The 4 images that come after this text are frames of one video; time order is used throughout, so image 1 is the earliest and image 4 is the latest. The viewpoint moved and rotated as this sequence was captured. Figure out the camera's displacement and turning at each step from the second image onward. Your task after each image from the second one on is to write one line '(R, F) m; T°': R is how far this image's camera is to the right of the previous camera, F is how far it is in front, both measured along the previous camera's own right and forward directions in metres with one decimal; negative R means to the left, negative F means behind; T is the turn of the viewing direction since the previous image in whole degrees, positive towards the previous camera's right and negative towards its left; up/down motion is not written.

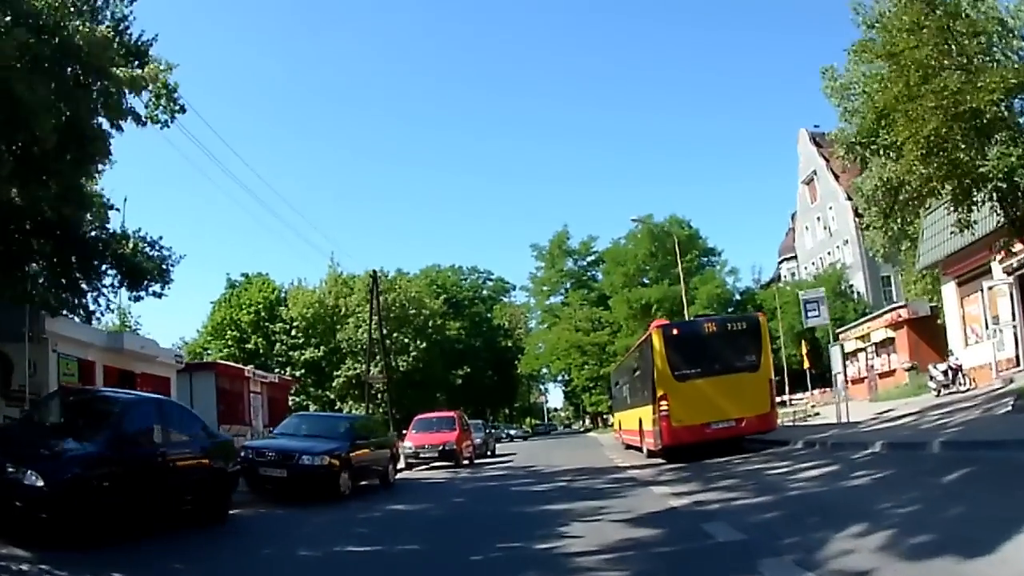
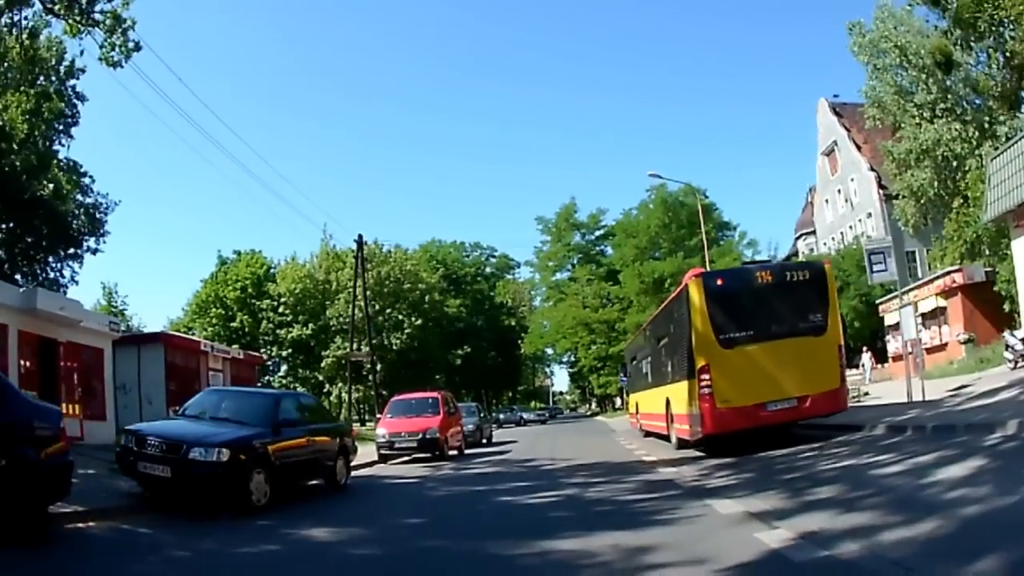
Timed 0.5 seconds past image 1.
(+0.3, +5.4) m; 0°
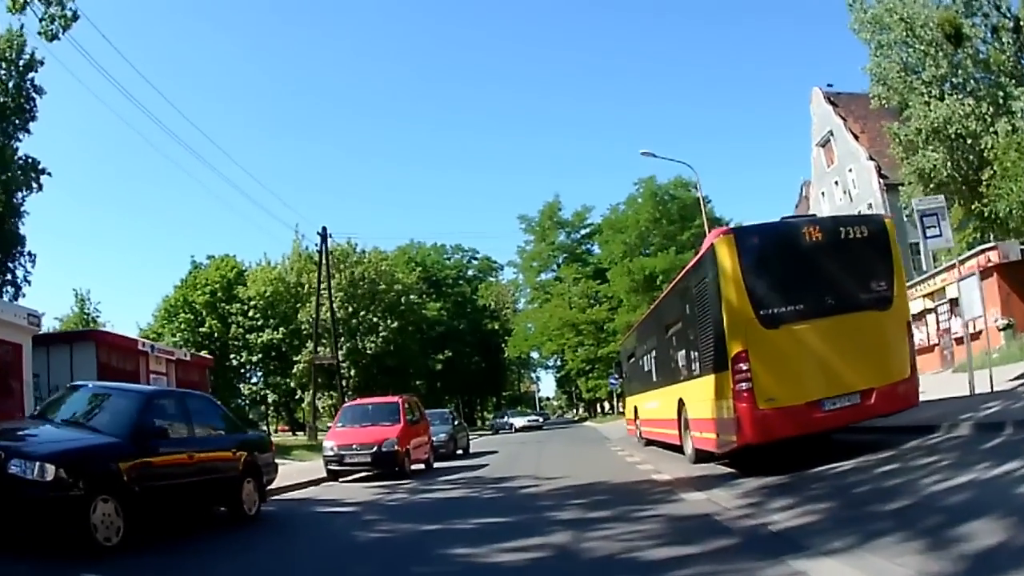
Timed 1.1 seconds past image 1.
(+0.2, +4.2) m; +1°
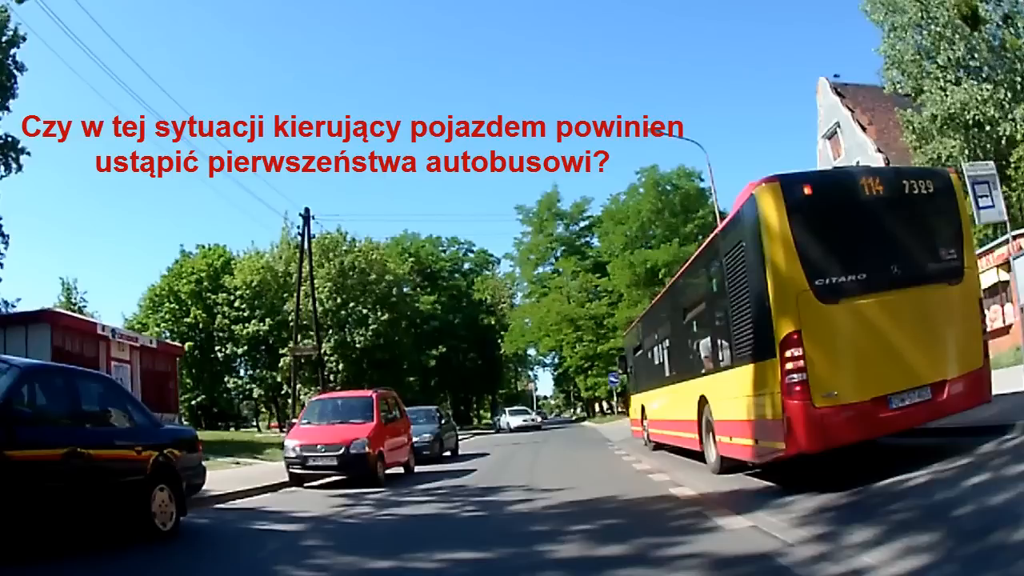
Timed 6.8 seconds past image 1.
(+0.1, +2.6) m; 0°
